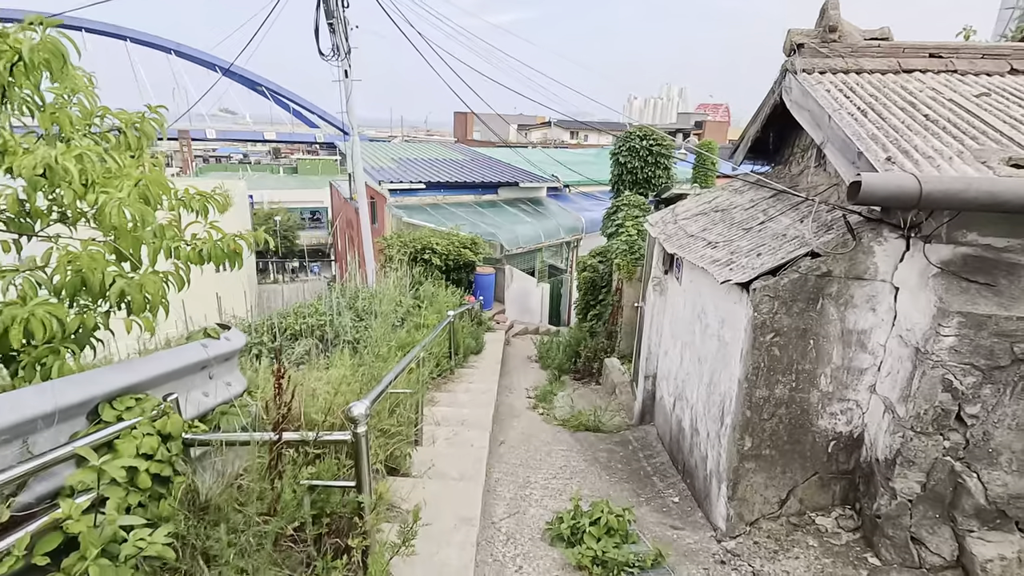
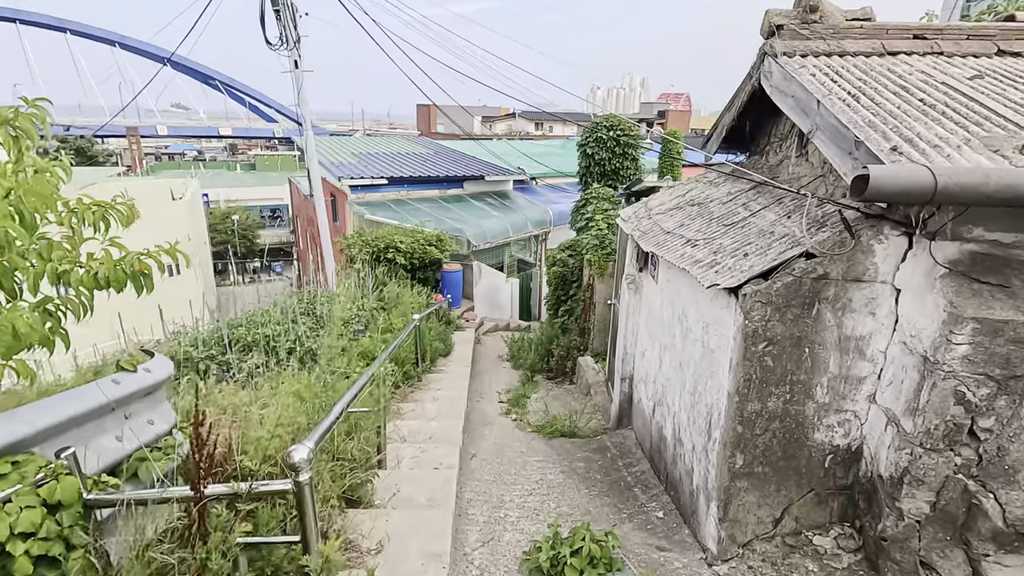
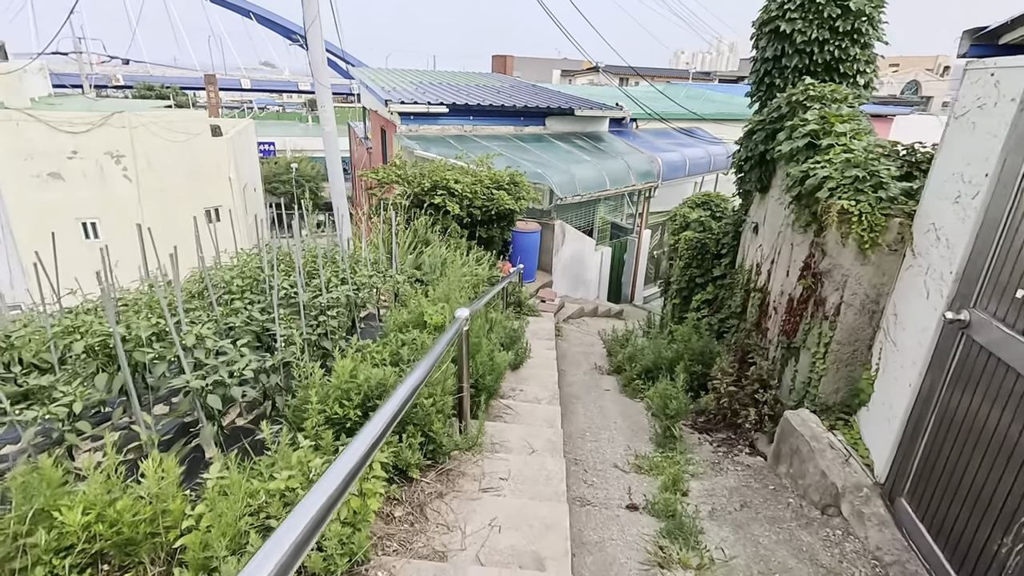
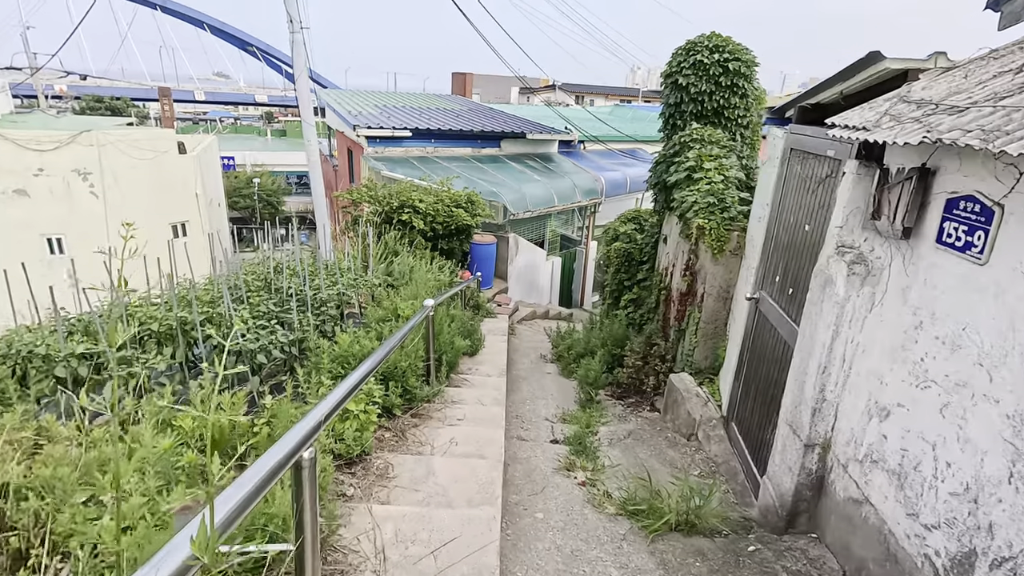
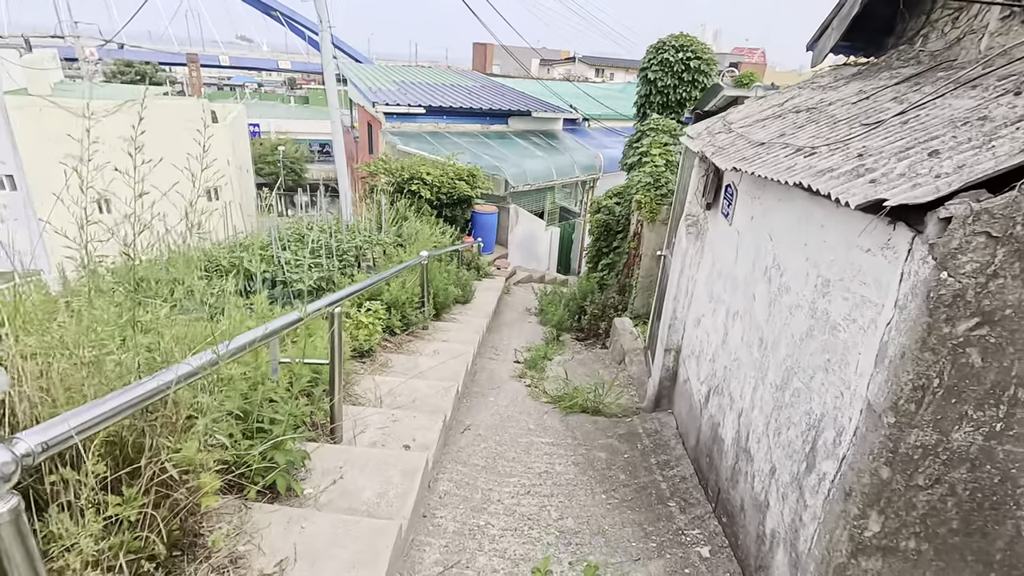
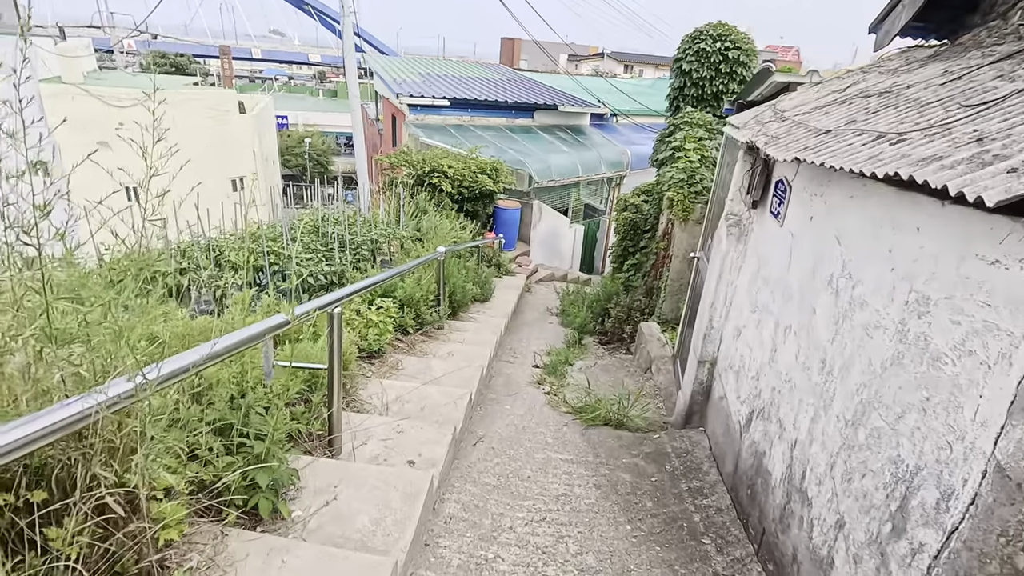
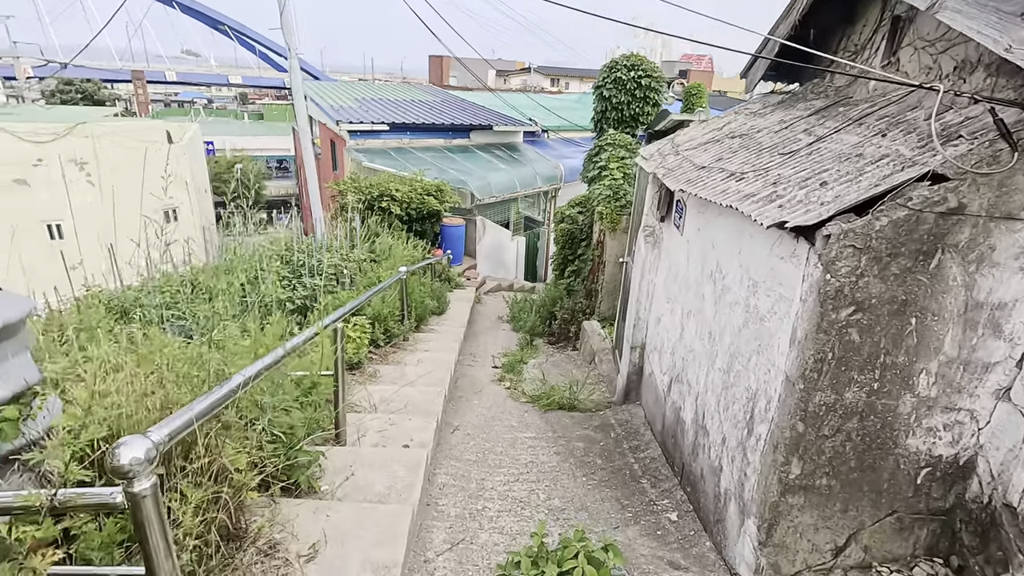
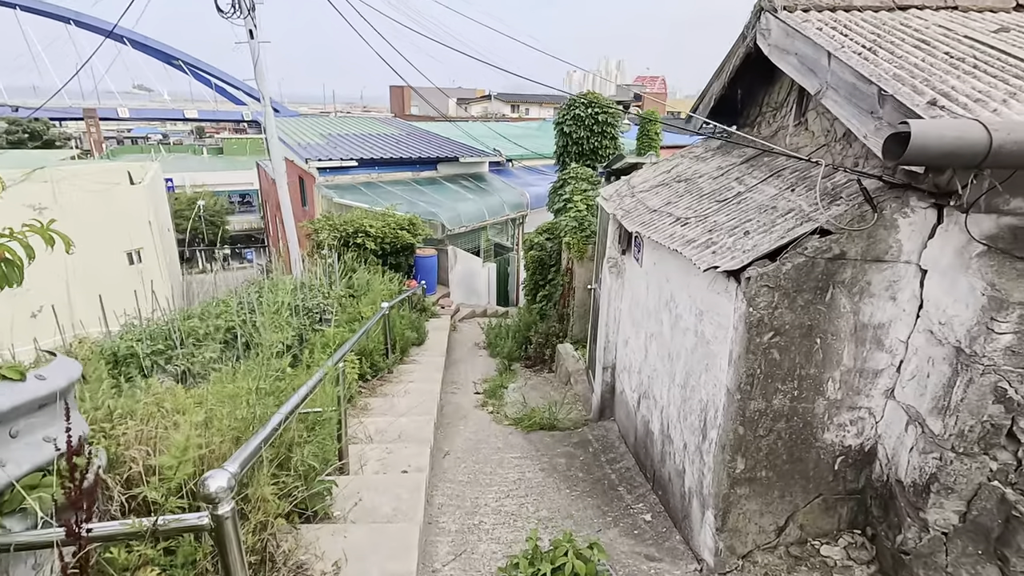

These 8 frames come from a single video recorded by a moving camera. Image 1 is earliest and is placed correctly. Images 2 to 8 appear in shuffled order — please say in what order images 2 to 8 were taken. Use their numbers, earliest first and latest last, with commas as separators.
2, 8, 7, 5, 6, 4, 3
